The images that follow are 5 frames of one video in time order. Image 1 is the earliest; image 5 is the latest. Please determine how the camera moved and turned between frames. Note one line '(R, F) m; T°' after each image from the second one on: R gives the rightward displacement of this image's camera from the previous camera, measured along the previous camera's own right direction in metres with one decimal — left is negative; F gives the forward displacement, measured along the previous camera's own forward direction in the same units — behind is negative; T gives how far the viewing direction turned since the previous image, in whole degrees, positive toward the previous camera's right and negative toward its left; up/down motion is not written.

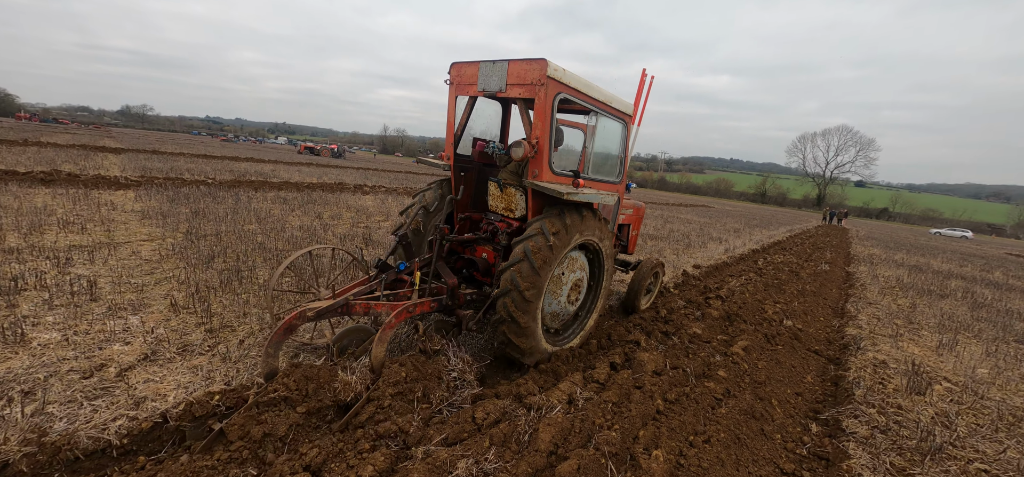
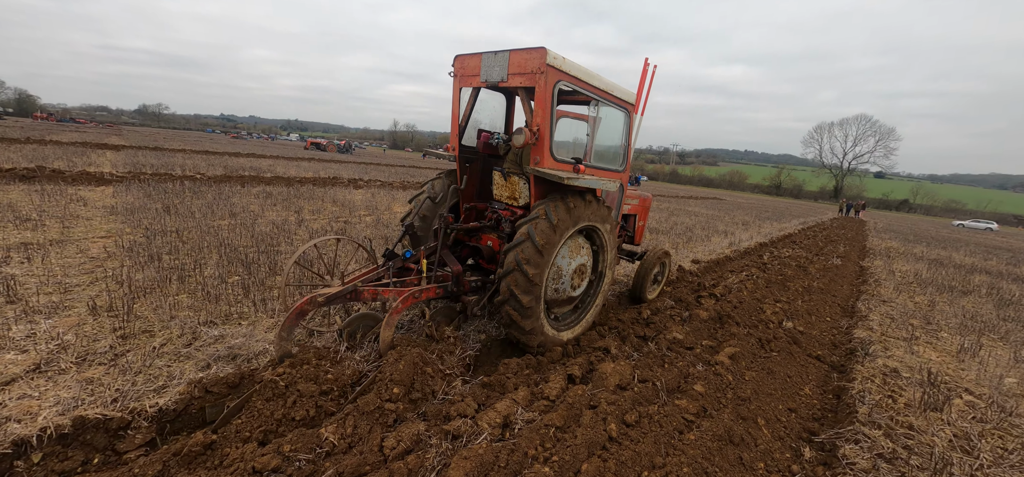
(+0.4, +0.4) m; -2°
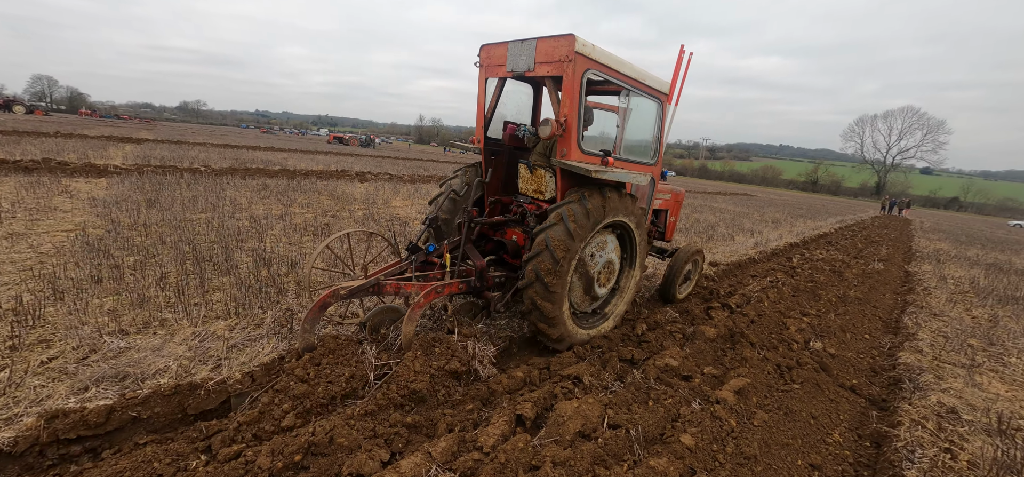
(+0.4, +0.6) m; -3°
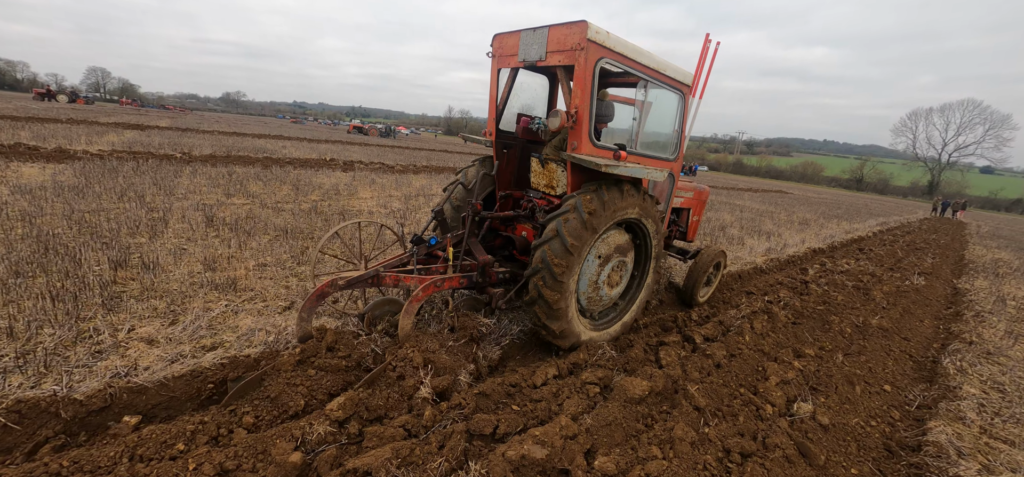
(+1.0, +1.0) m; -4°
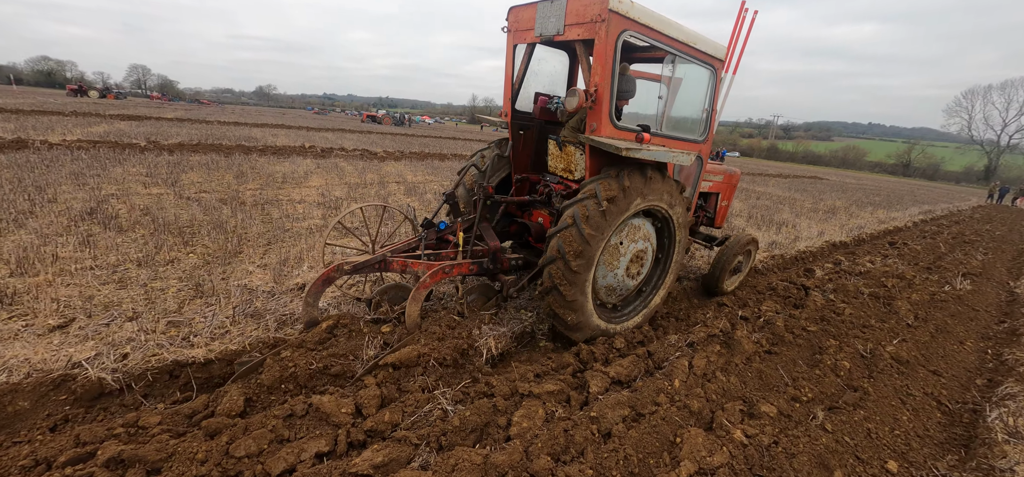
(+1.1, +1.0) m; -4°
